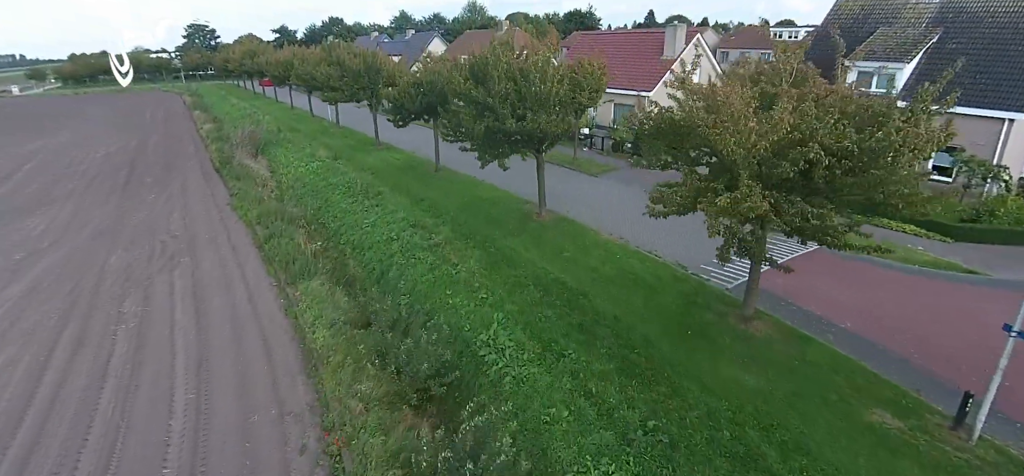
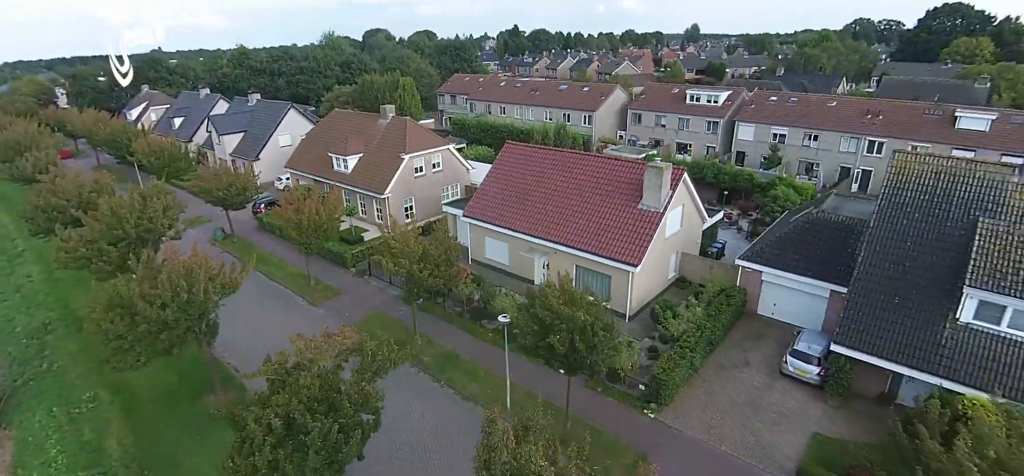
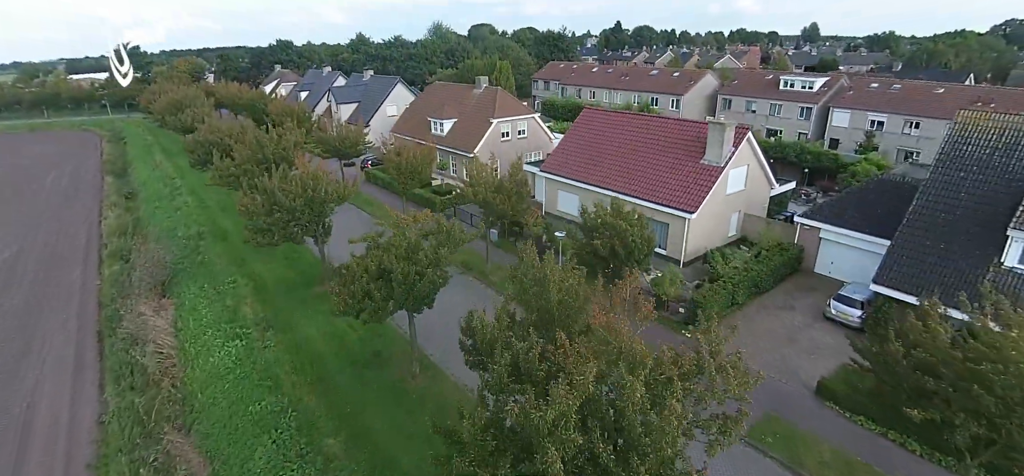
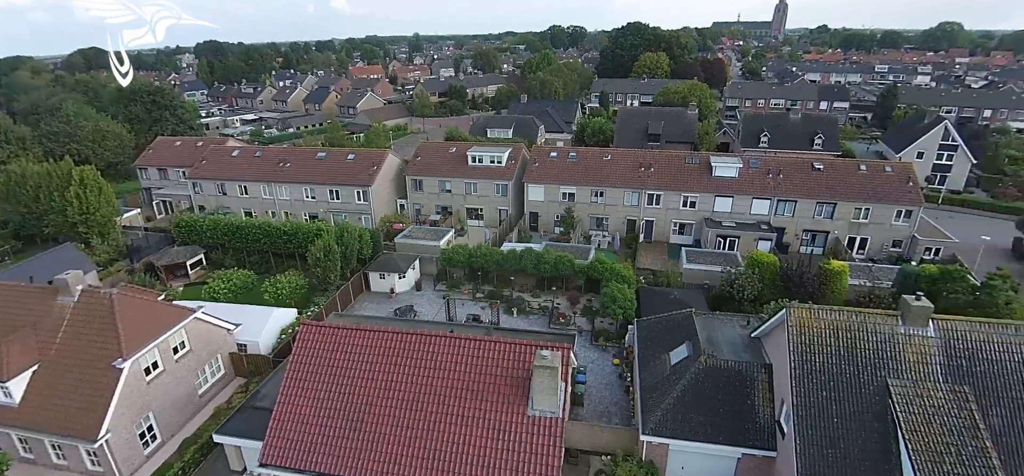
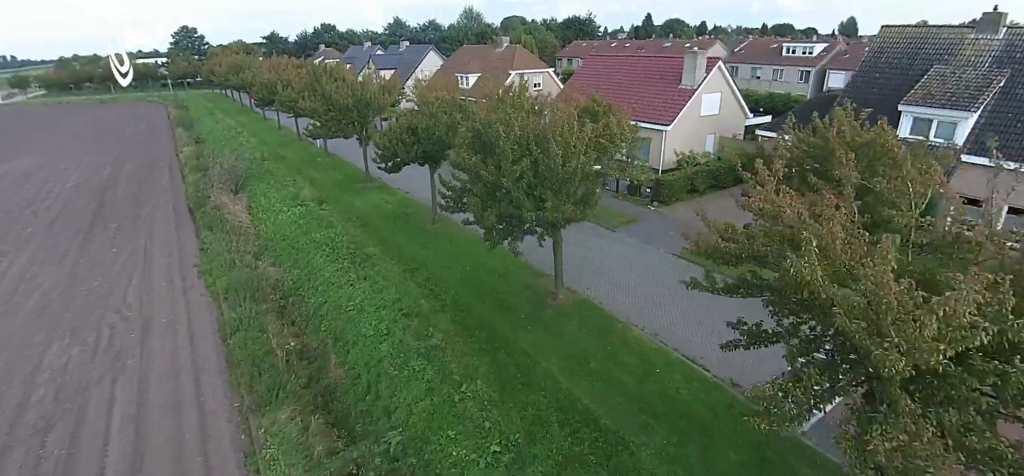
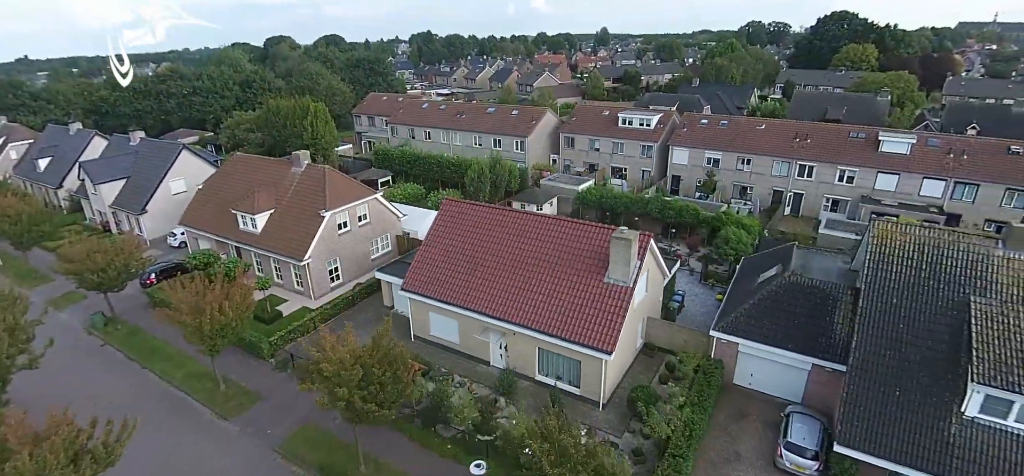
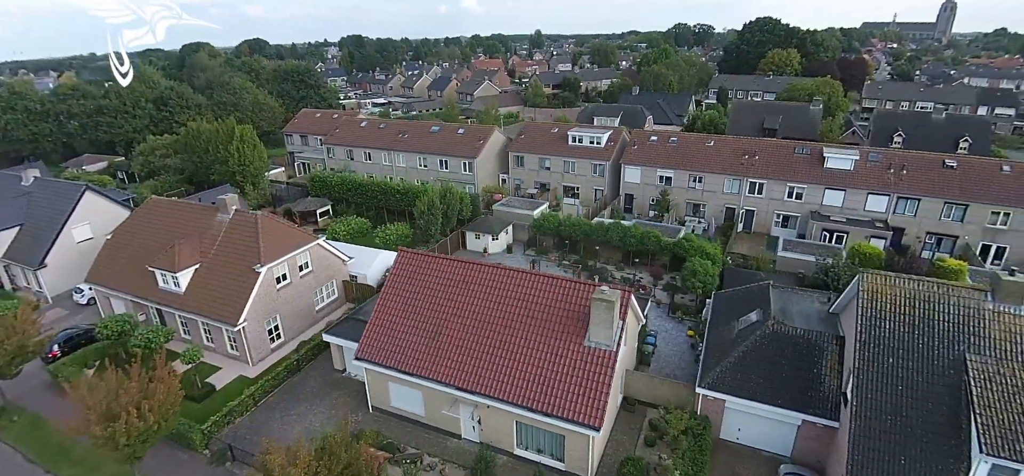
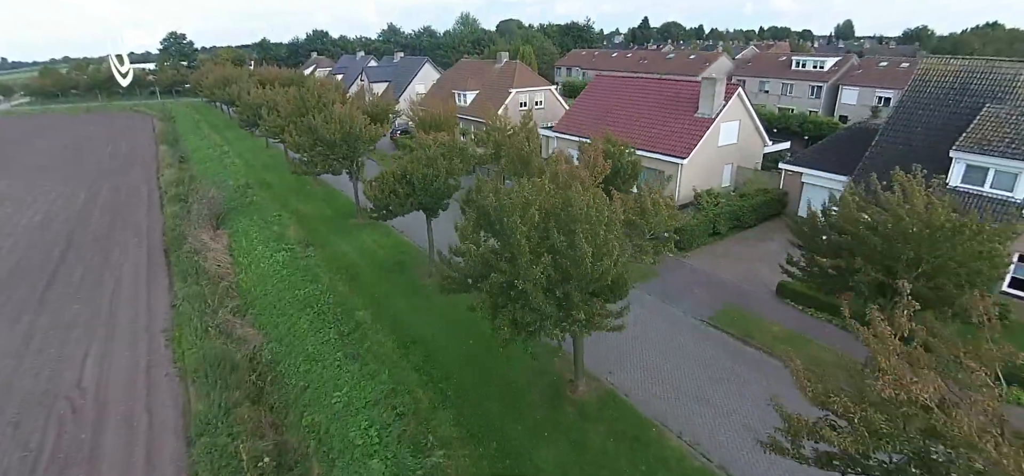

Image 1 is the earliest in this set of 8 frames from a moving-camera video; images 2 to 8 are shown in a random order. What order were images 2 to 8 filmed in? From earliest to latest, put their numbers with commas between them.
5, 8, 3, 2, 6, 7, 4
